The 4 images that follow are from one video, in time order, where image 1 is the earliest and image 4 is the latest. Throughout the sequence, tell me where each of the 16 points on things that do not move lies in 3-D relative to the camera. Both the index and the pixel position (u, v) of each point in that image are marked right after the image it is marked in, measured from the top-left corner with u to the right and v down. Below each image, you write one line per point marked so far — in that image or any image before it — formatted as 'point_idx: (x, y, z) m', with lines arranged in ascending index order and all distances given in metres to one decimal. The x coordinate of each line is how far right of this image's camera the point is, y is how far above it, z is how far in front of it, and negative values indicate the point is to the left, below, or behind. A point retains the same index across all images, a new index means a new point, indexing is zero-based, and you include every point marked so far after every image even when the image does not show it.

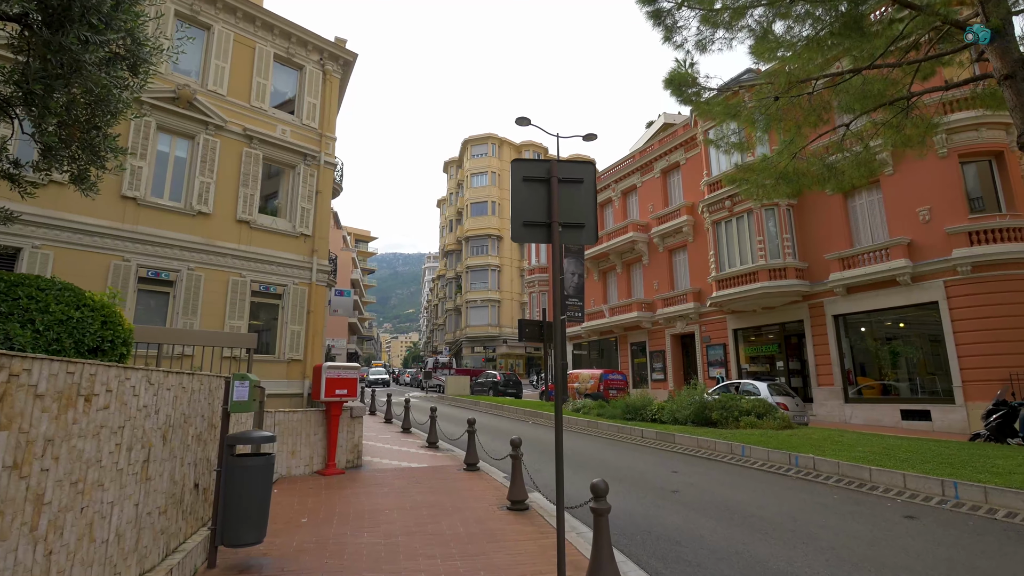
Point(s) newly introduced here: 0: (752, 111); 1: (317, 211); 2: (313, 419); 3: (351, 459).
0: (+4.4, +3.3, +10.1) m
1: (-5.7, +2.2, +15.8) m
2: (-2.6, -1.7, +7.1) m
3: (-2.2, -2.3, +7.4) m
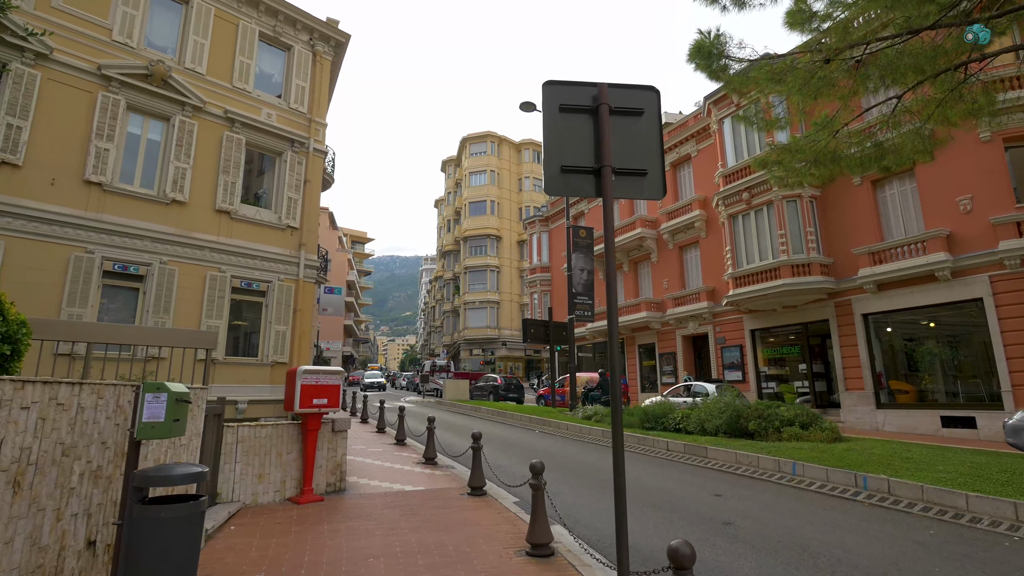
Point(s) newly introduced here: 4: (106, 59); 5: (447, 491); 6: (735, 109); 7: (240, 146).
0: (+4.5, +3.4, +8.9) m
1: (-5.6, +2.3, +14.6) m
2: (-2.5, -1.6, +5.9) m
3: (-2.1, -2.2, +6.2) m
4: (-8.8, +5.0, +11.9) m
5: (-0.8, -2.4, +6.4) m
6: (+7.5, +6.0, +18.3) m
7: (-6.8, +3.5, +13.6) m
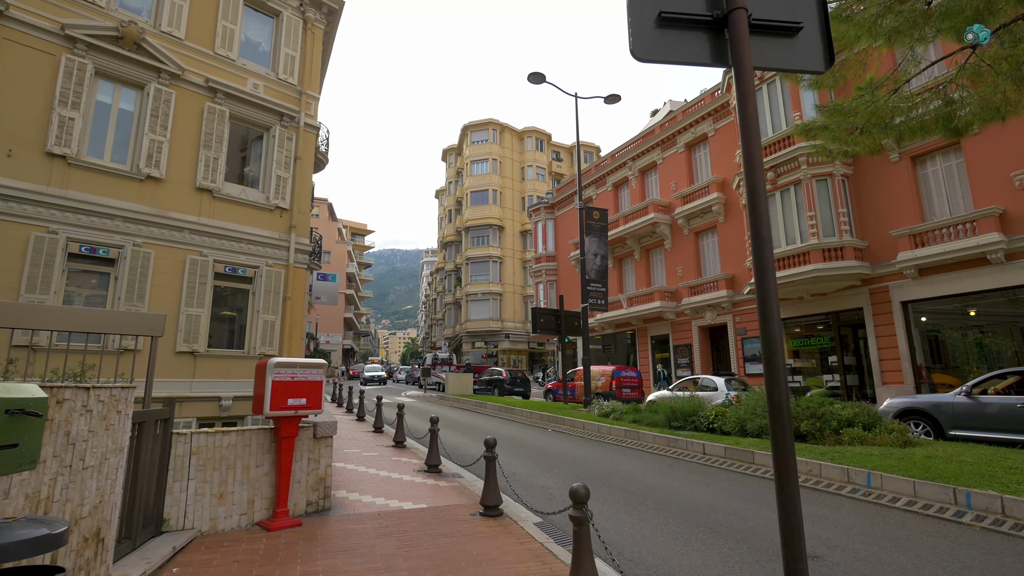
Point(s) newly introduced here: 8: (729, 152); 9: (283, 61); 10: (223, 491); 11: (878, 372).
0: (+4.7, +3.7, +7.7) m
1: (-5.3, +2.7, +13.4) m
2: (-2.2, -1.3, +4.7) m
3: (-1.8, -2.0, +5.0) m
4: (-8.6, +5.3, +10.7) m
5: (-0.6, -2.1, +5.3) m
6: (+7.7, +6.4, +17.0) m
7: (-6.6, +3.9, +12.4) m
8: (+7.6, +4.8, +19.1) m
9: (-5.8, +5.7, +13.7) m
10: (-2.4, -1.7, +4.5) m
11: (+9.5, -2.2, +14.1) m
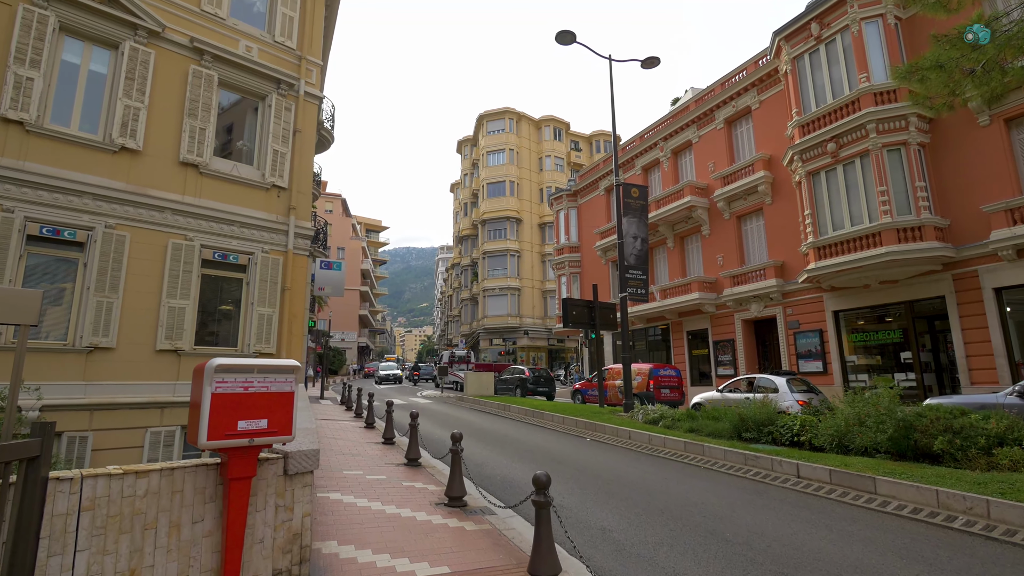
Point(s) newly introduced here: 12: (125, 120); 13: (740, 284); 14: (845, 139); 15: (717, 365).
0: (+5.2, +3.9, +5.9) m
1: (-4.7, +2.9, +11.9) m
2: (-1.9, -1.1, +3.1) m
3: (-1.4, -1.7, +3.4) m
4: (-8.1, +5.5, +9.2) m
5: (-0.1, -1.9, +3.6) m
6: (+8.4, +6.8, +15.1) m
7: (-6.0, +4.1, +10.8) m
8: (+8.3, +5.1, +17.1) m
9: (-5.2, +5.9, +12.2) m
10: (-2.0, -1.5, +2.9) m
11: (+10.1, -1.8, +12.2) m
12: (-6.9, +3.0, +9.7) m
13: (+7.5, +0.1, +17.9) m
14: (+8.6, +3.8, +14.1) m
15: (+7.0, -2.6, +18.6) m
